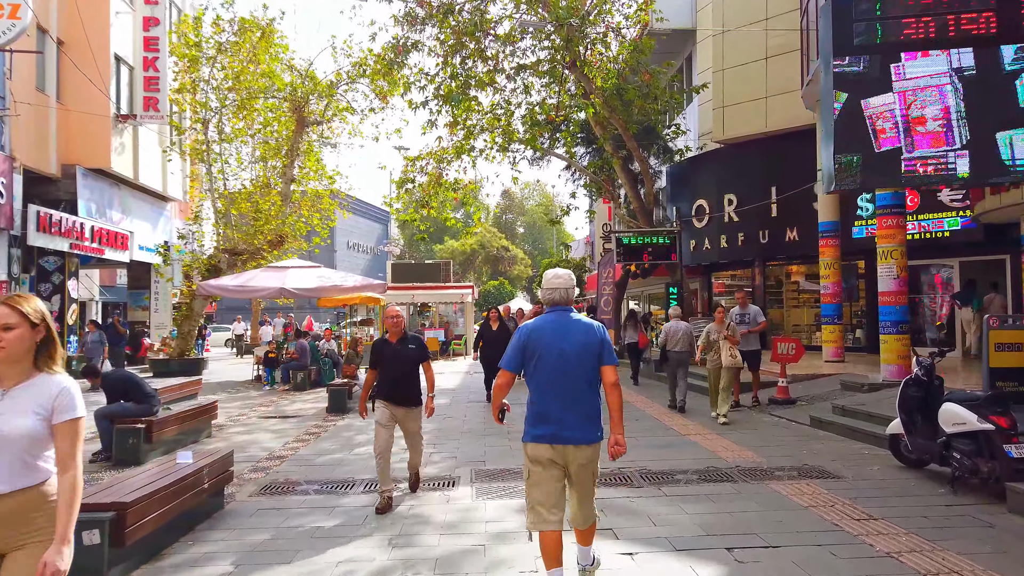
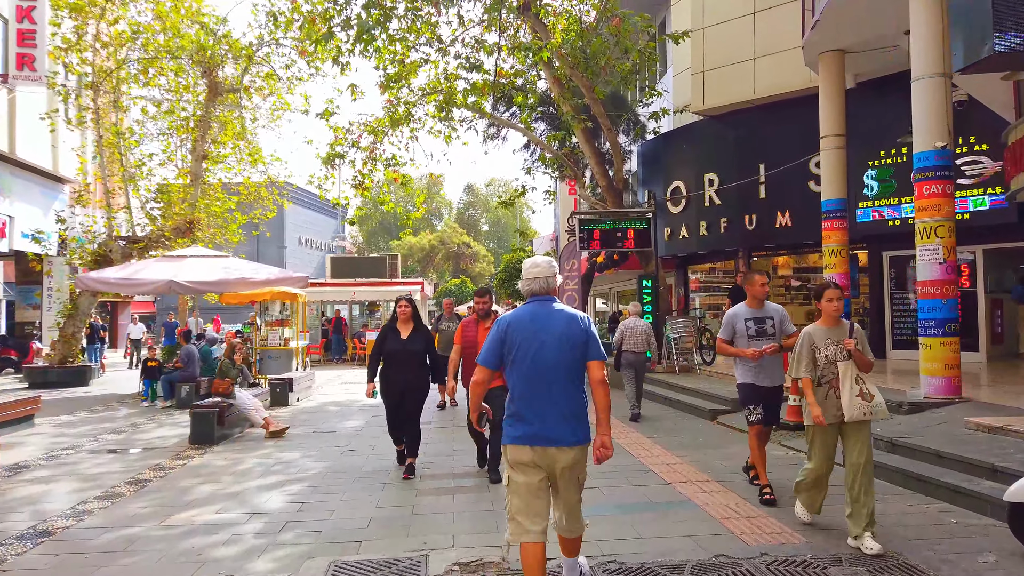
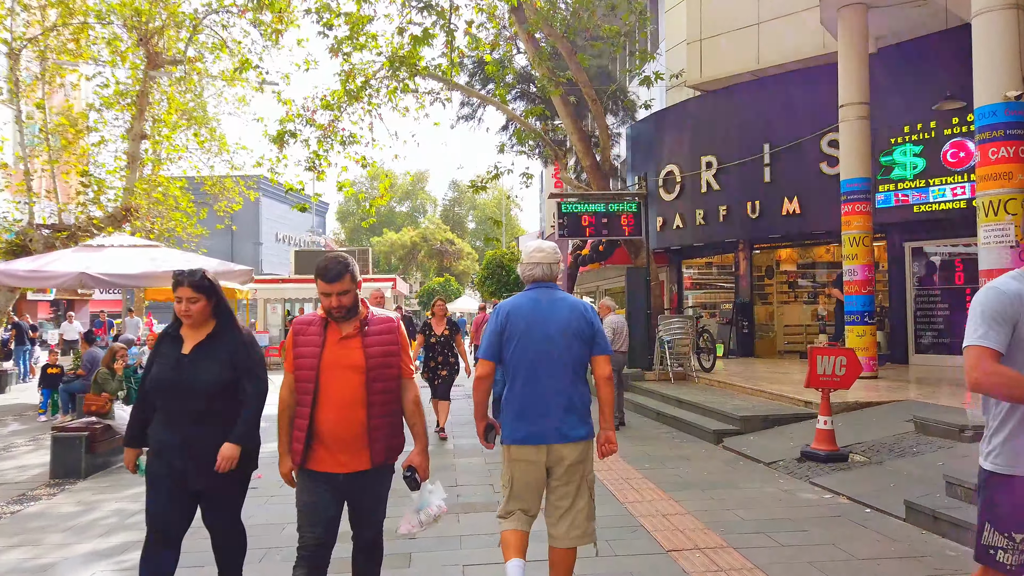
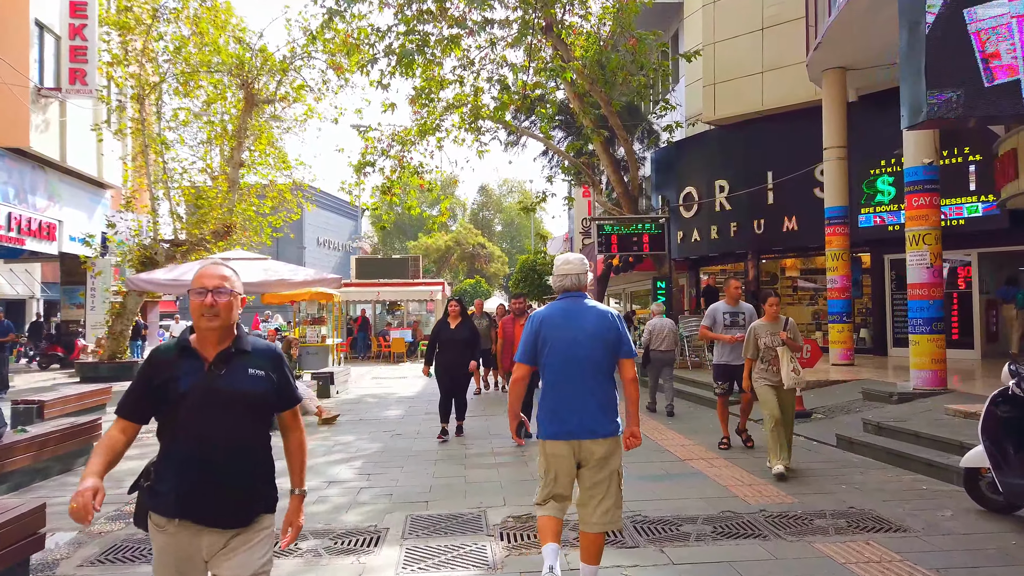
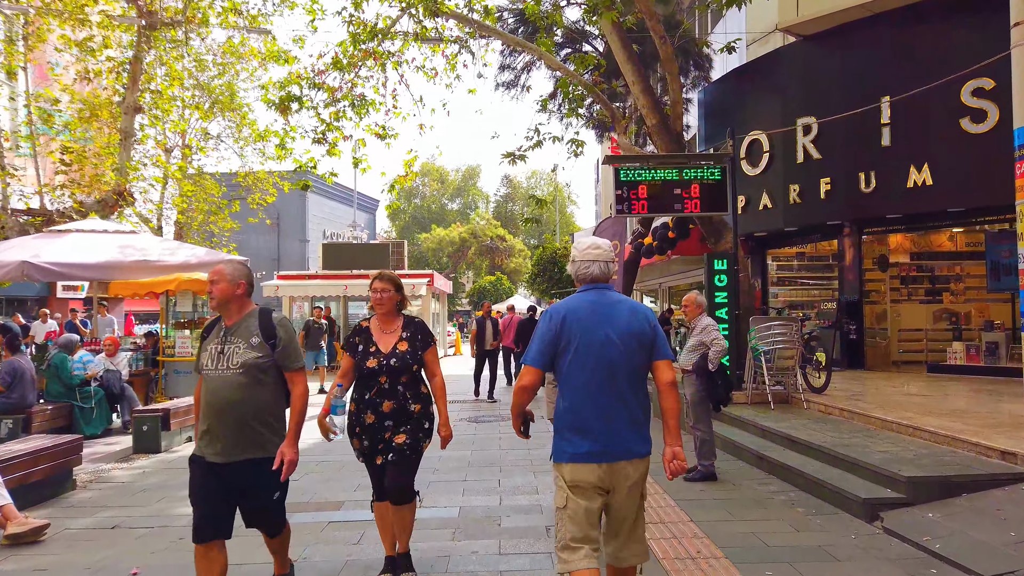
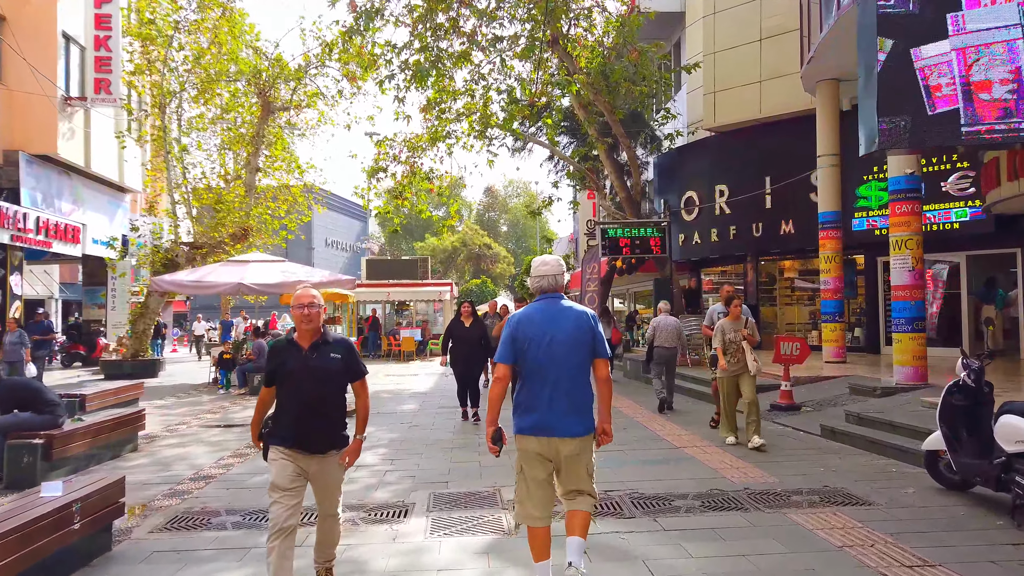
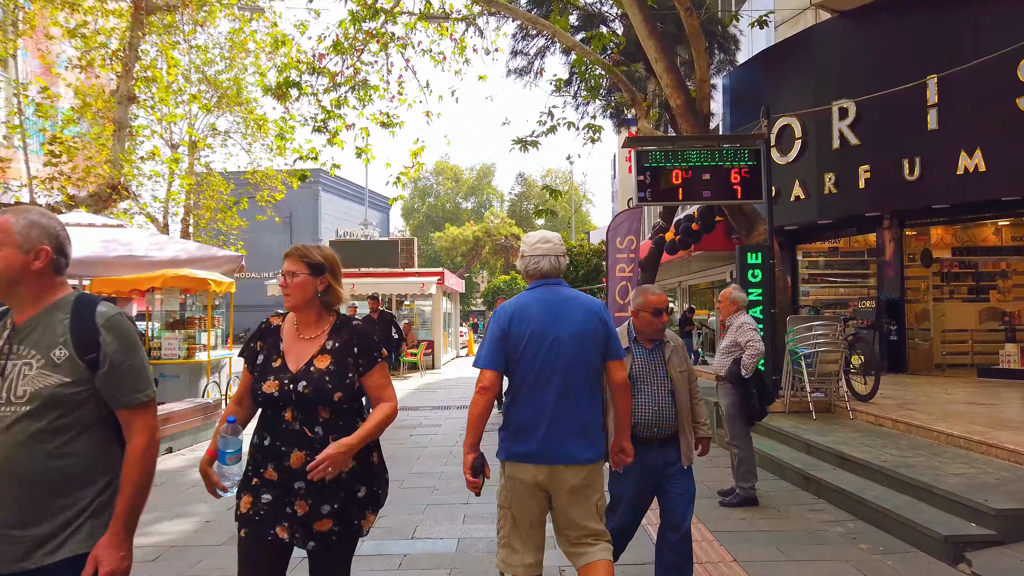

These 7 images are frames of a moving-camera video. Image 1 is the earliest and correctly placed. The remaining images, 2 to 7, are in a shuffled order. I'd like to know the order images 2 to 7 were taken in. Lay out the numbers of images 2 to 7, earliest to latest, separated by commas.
6, 4, 2, 3, 5, 7
